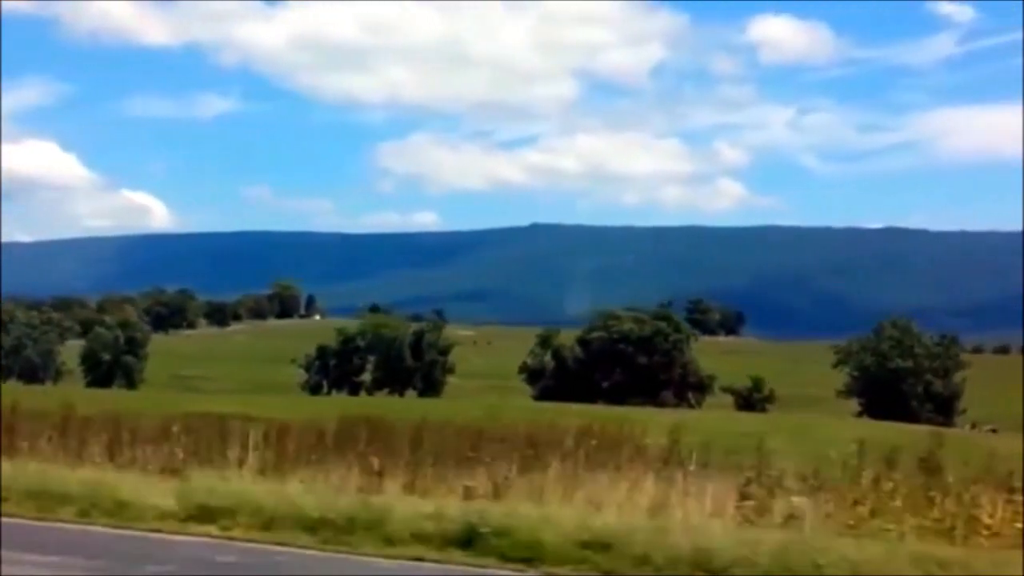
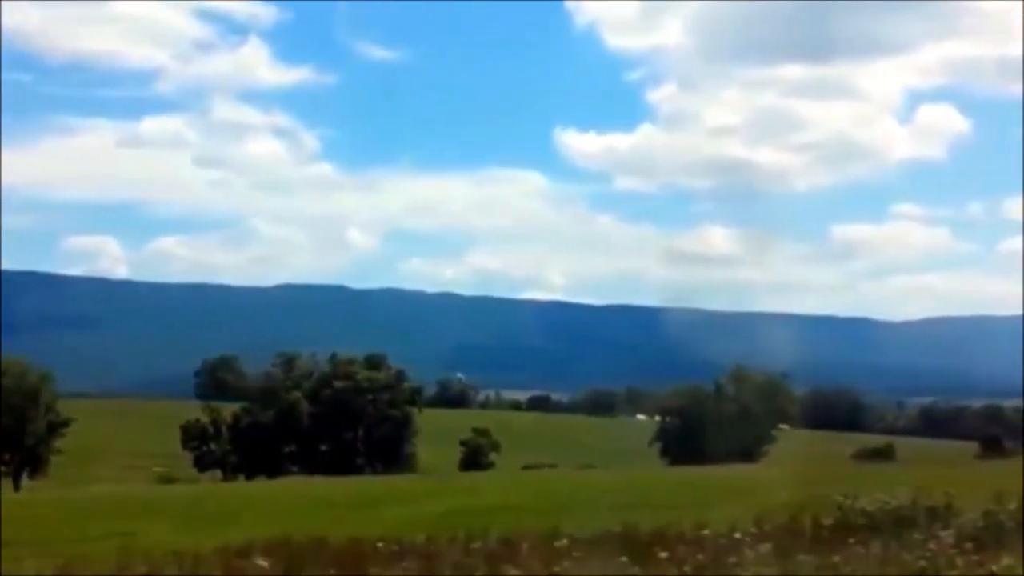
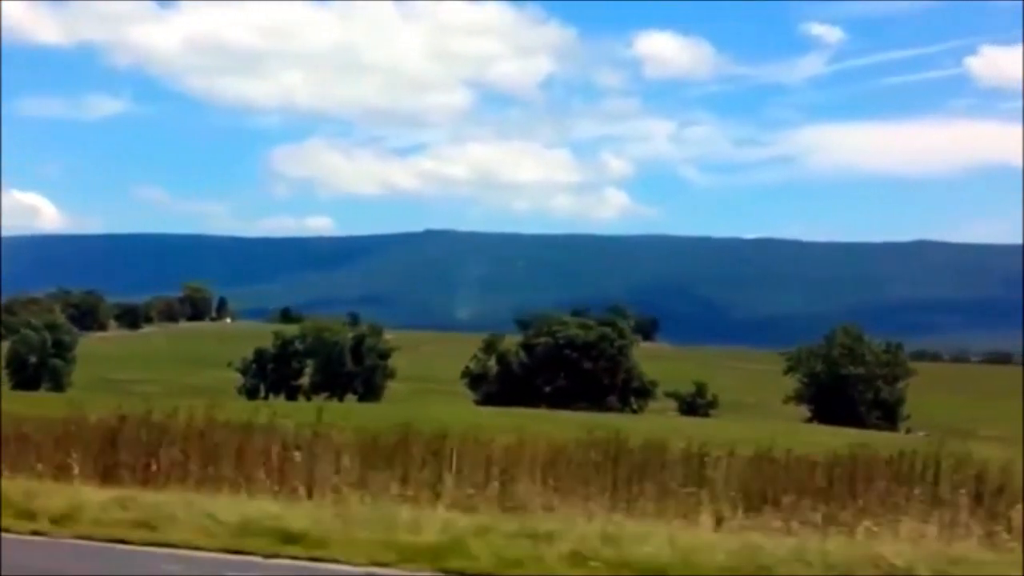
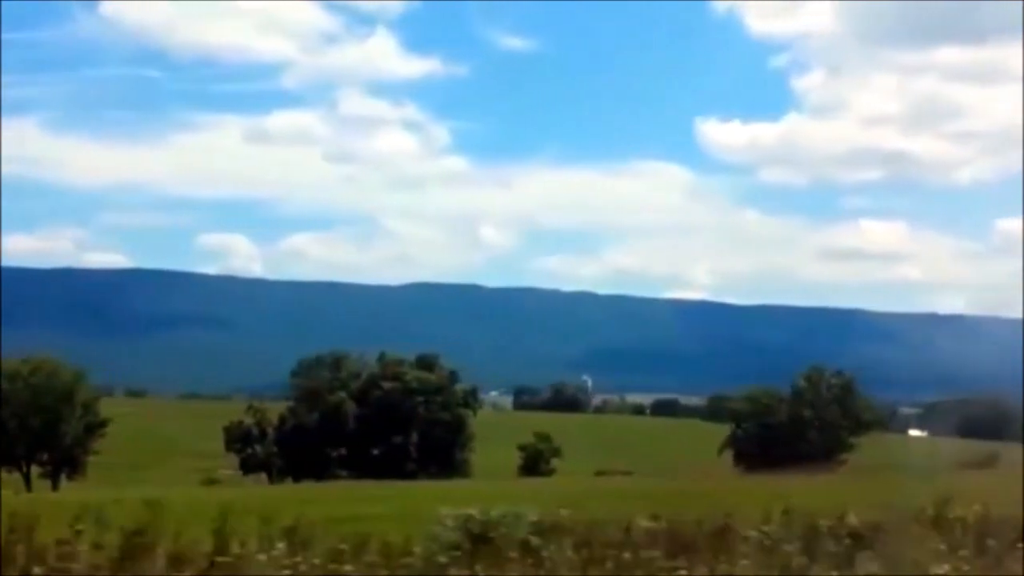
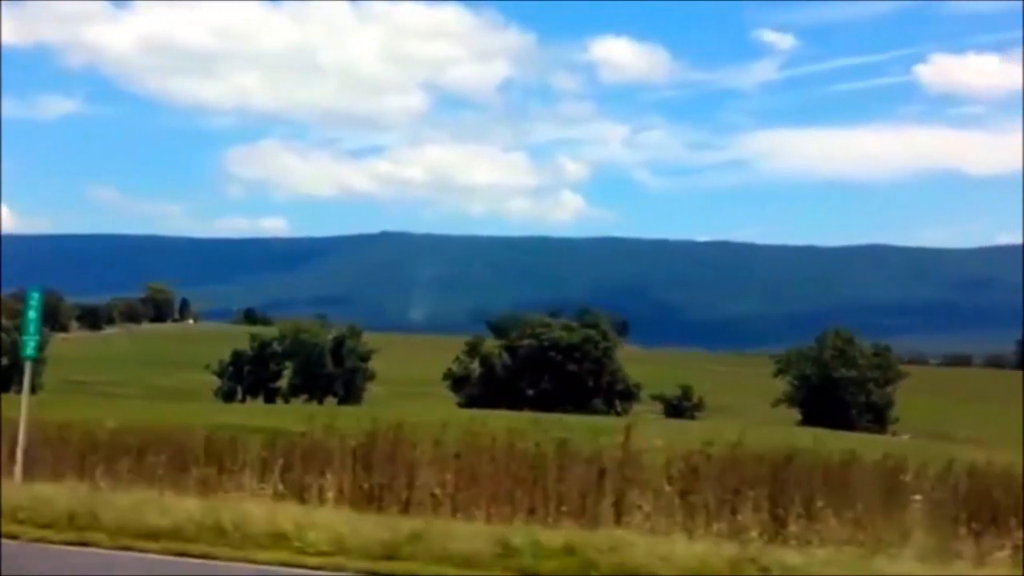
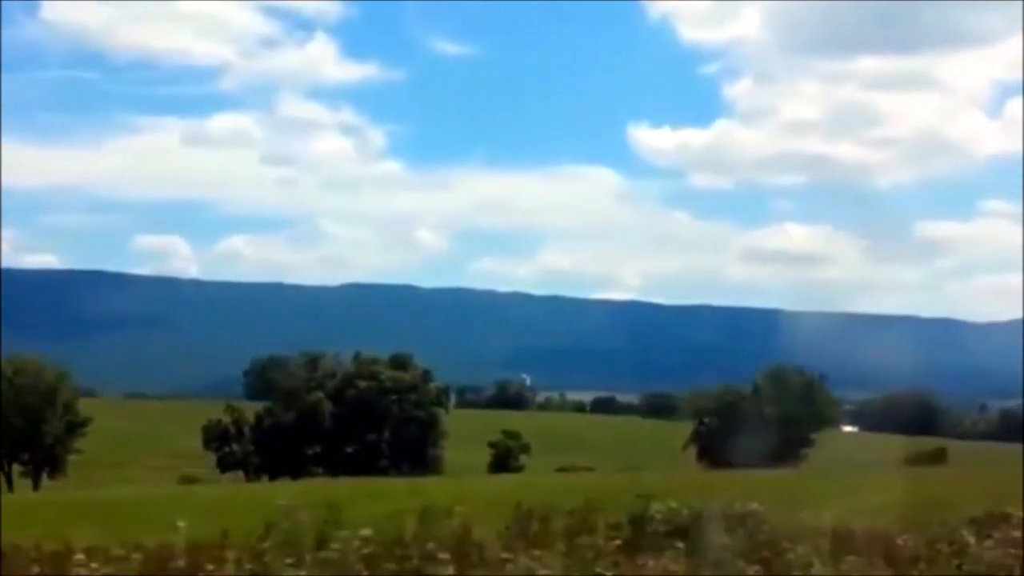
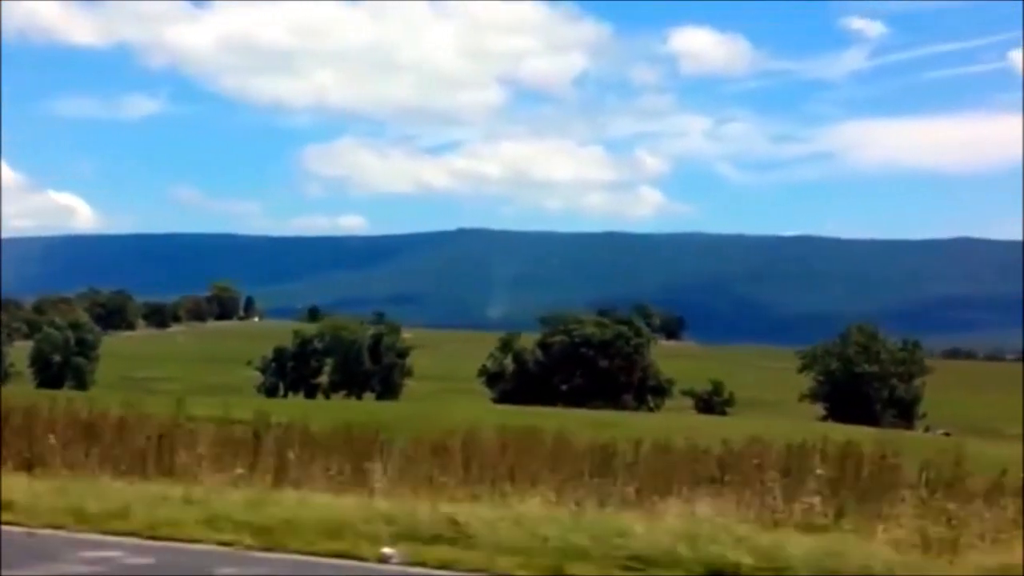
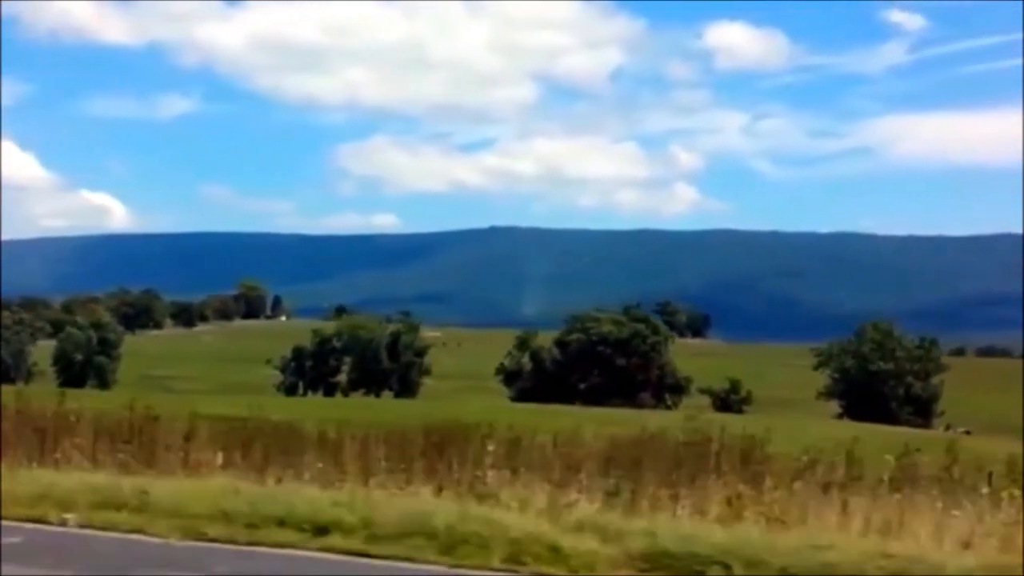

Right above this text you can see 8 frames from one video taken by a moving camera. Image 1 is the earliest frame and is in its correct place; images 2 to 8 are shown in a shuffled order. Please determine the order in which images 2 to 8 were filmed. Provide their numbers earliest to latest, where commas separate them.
8, 7, 3, 5, 4, 6, 2
